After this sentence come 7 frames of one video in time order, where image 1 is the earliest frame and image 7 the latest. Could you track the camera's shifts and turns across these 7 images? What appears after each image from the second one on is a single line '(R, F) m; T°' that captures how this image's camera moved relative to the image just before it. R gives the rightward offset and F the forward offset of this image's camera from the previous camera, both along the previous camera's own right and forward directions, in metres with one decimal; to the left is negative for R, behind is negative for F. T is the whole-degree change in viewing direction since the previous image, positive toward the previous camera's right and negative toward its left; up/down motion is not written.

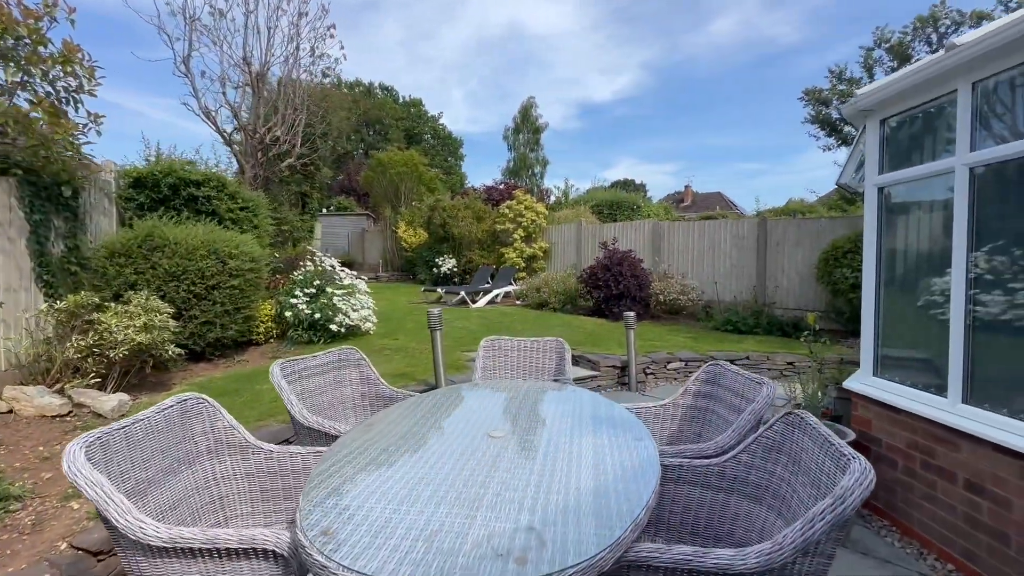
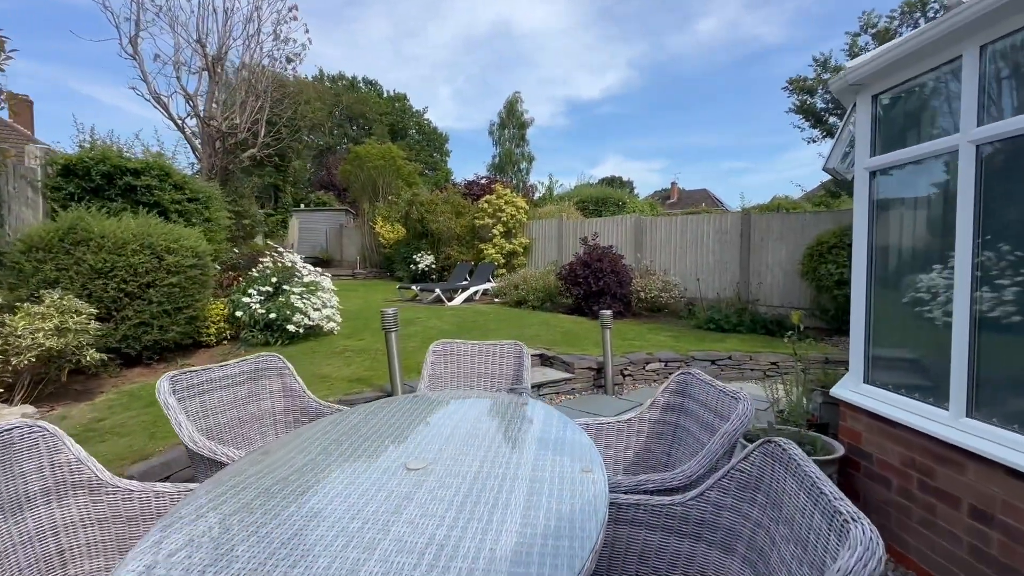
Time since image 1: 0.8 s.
(+0.2, +0.4) m; +1°
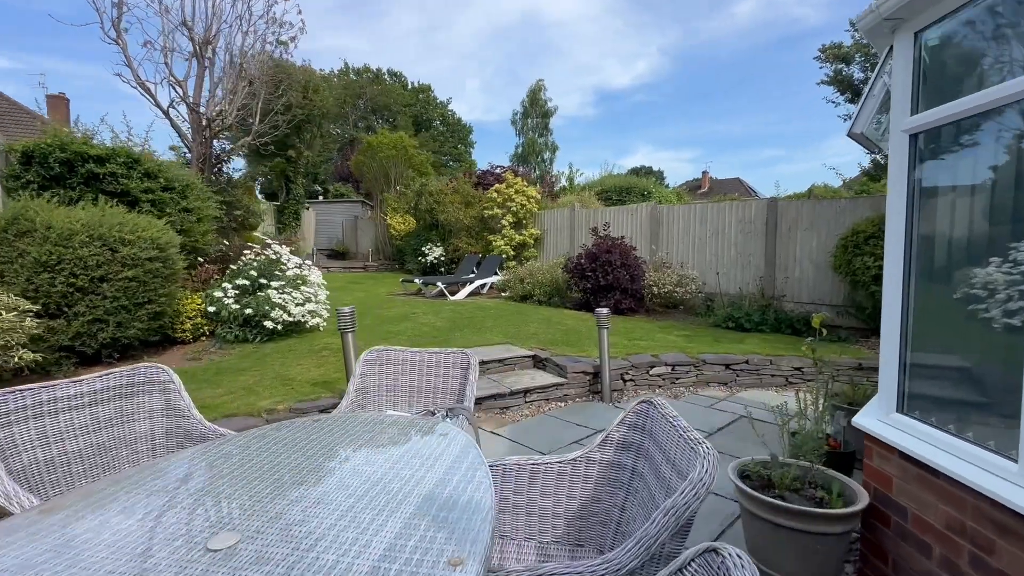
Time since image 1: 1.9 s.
(+0.4, +0.5) m; -3°
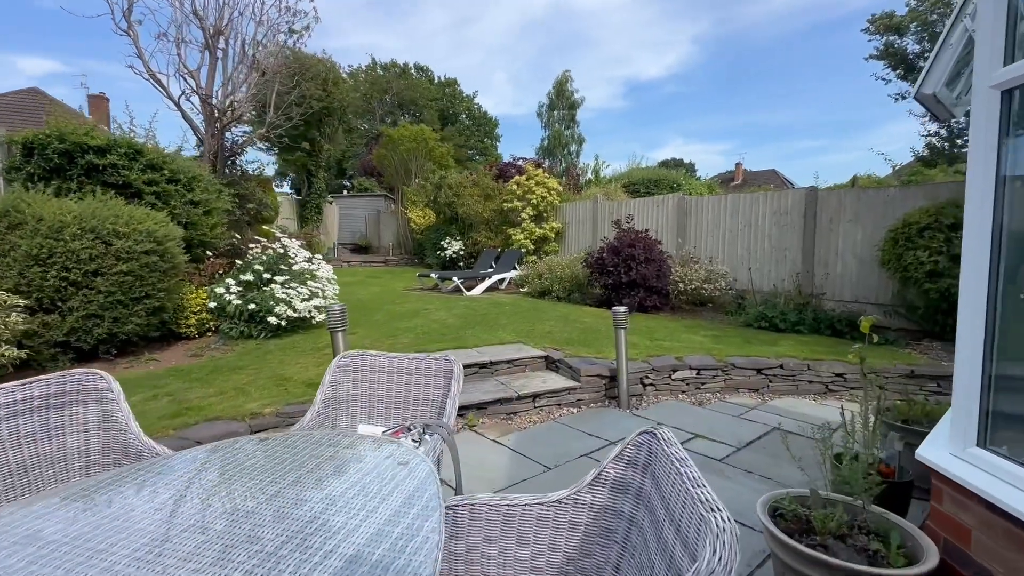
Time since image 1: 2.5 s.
(+0.2, +0.3) m; -3°
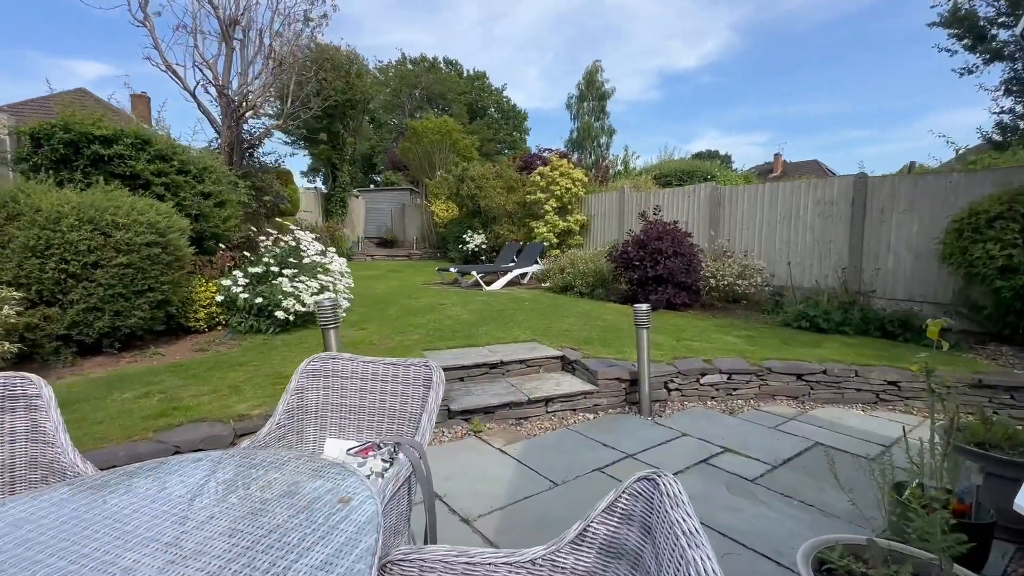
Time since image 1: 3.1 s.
(+0.2, +0.3) m; -4°
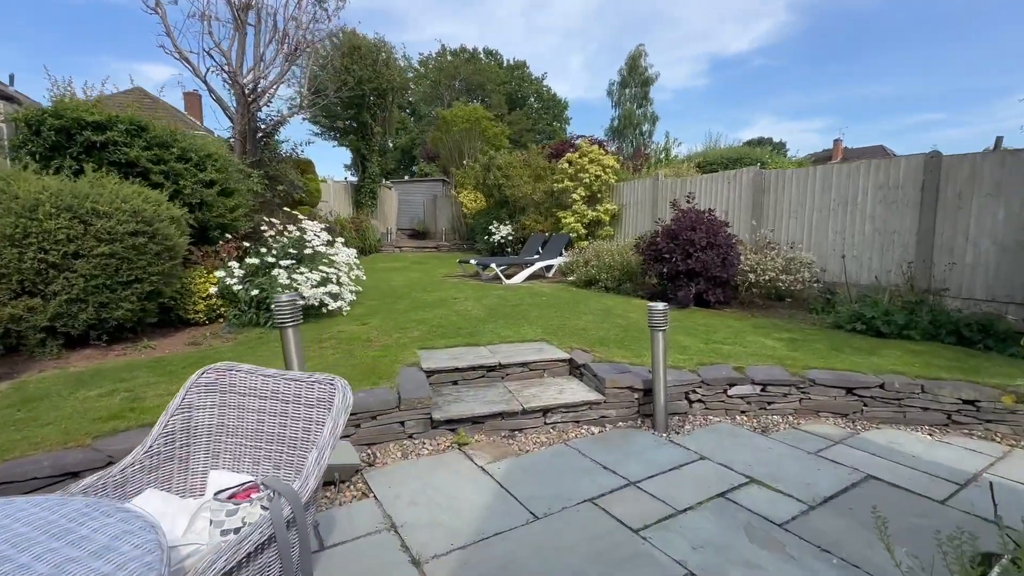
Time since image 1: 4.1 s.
(+0.3, +0.5) m; -5°
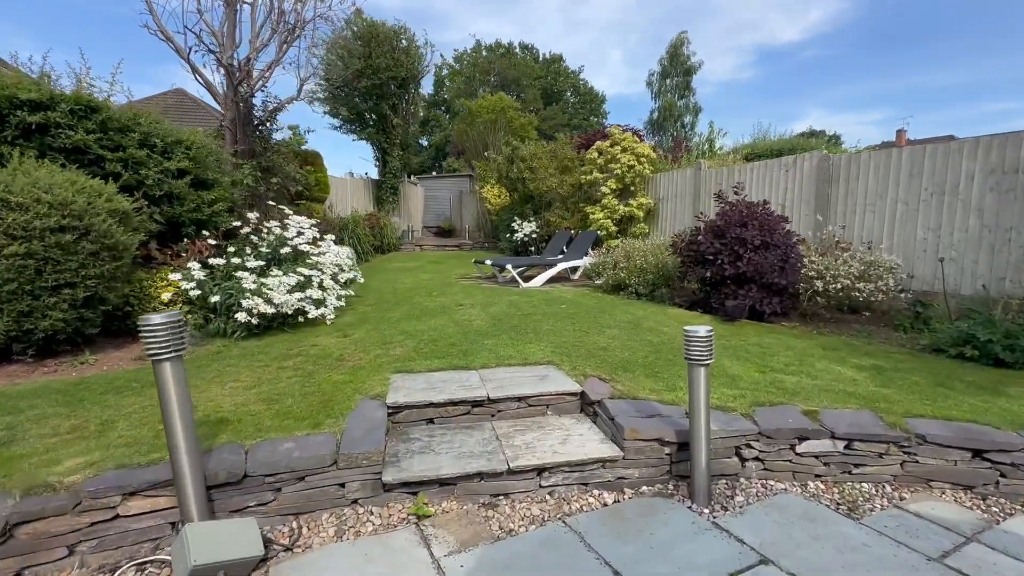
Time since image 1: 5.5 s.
(+0.3, +0.9) m; -4°
